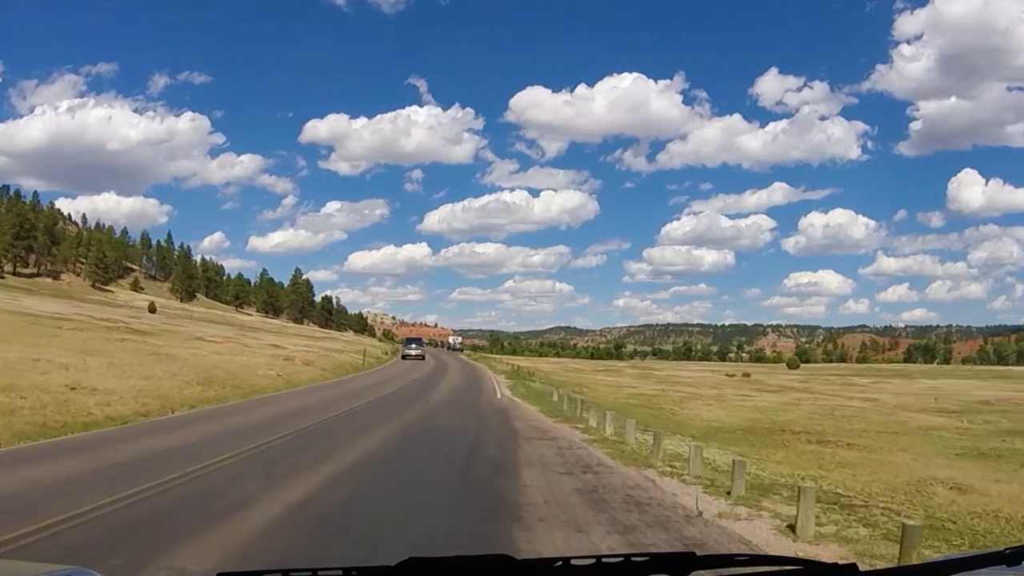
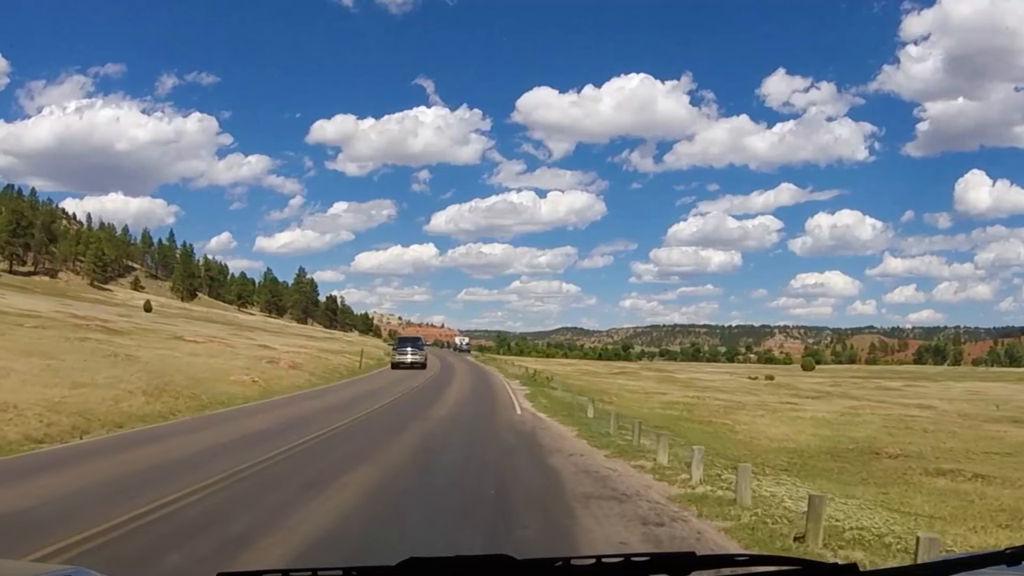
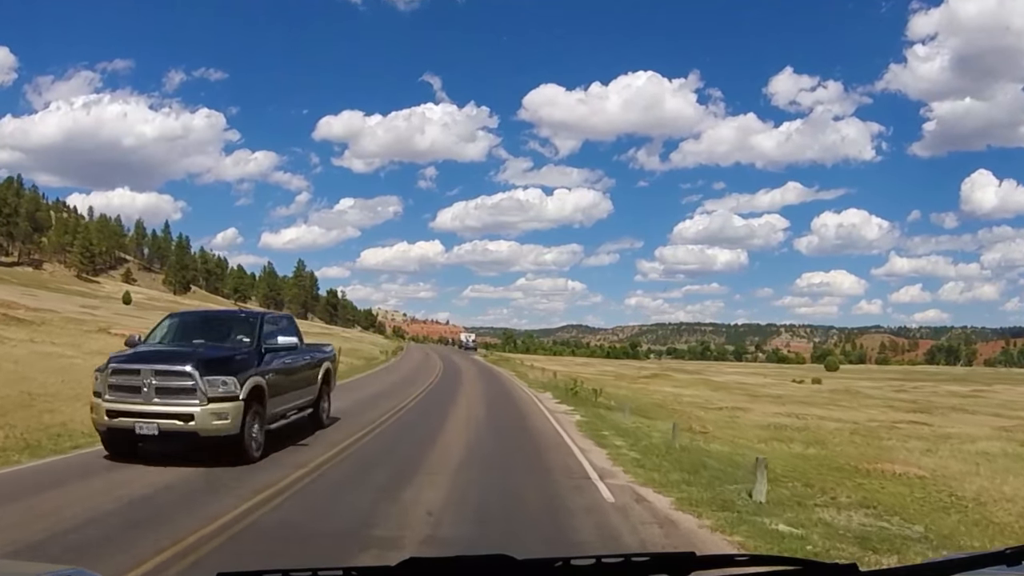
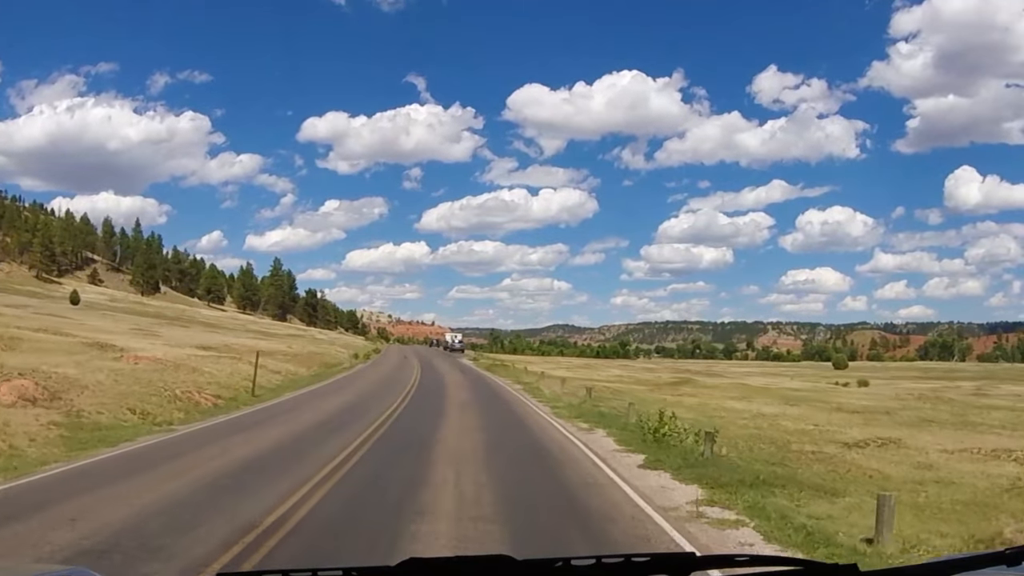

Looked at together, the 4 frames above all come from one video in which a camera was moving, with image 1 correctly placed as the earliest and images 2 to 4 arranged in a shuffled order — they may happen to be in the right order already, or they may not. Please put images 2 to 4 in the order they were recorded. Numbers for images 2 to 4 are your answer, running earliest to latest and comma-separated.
2, 3, 4
